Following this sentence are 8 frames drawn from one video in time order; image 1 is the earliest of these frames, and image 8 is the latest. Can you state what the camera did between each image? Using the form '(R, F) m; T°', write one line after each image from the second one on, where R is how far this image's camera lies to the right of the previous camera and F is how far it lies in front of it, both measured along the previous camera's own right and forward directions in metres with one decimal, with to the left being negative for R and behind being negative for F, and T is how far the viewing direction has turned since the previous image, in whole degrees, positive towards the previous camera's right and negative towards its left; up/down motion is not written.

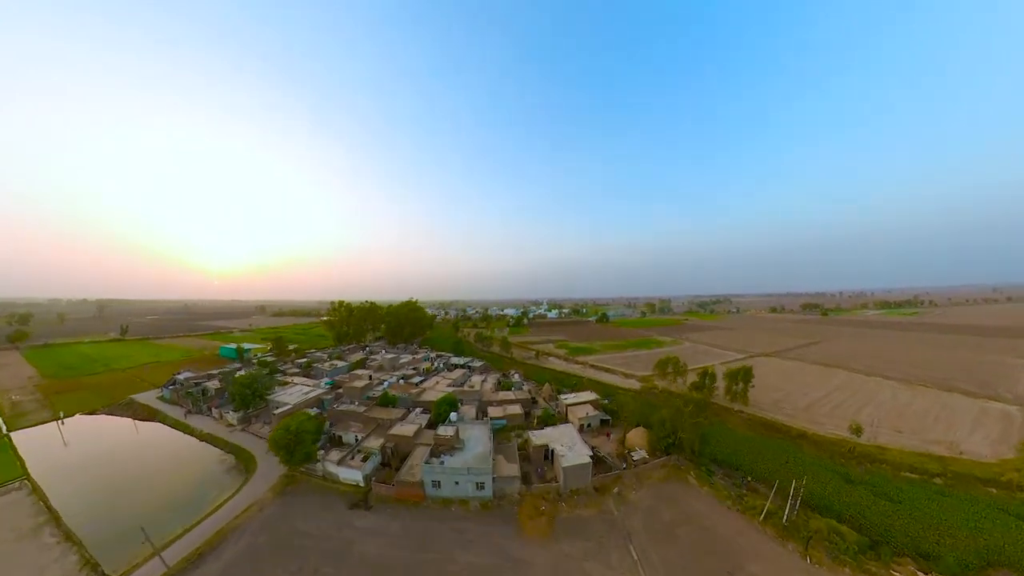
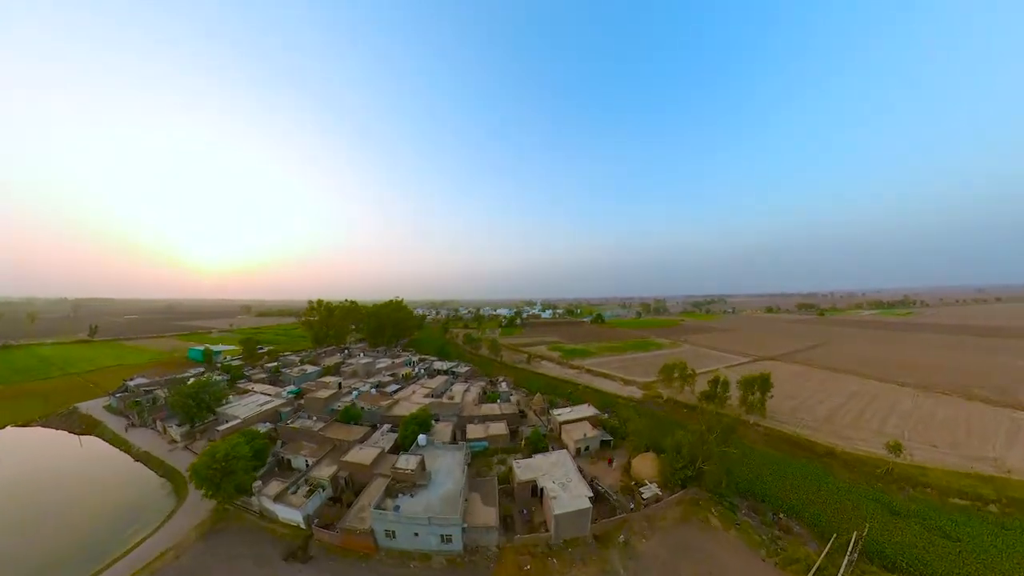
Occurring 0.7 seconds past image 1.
(+0.8, +4.0) m; +1°
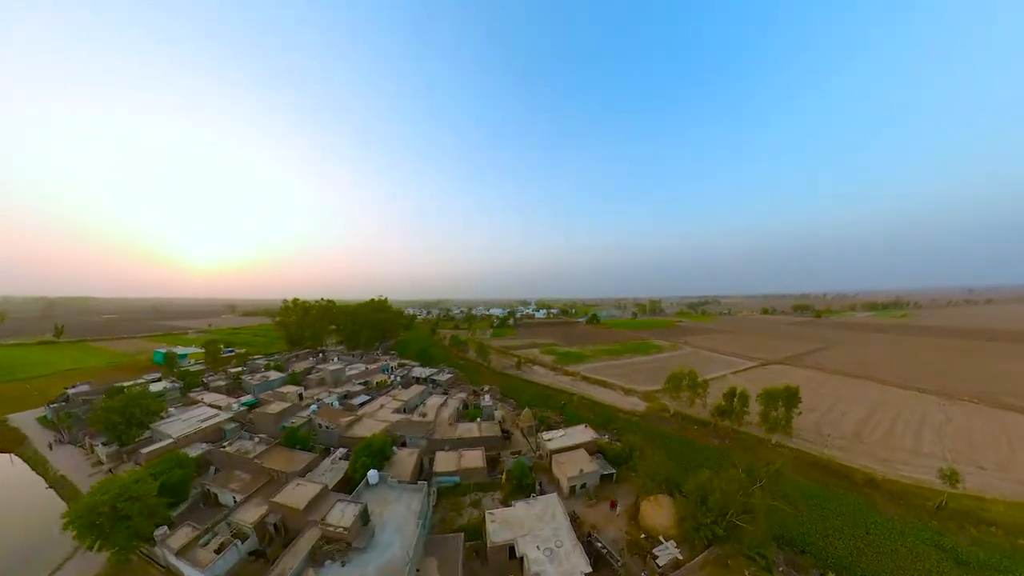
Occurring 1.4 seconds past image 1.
(+0.9, +4.0) m; +1°
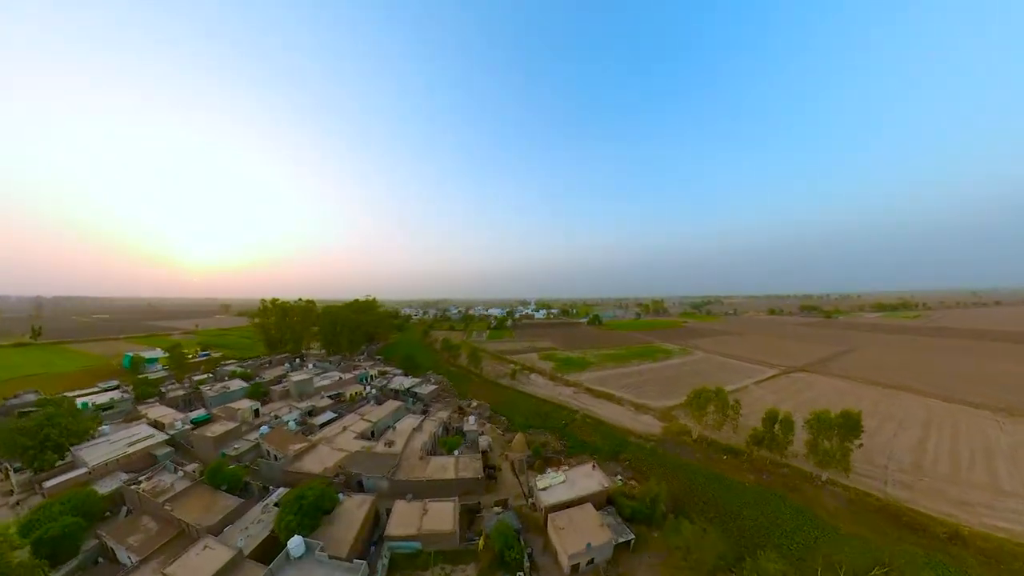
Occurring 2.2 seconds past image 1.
(+0.7, +4.4) m; 0°
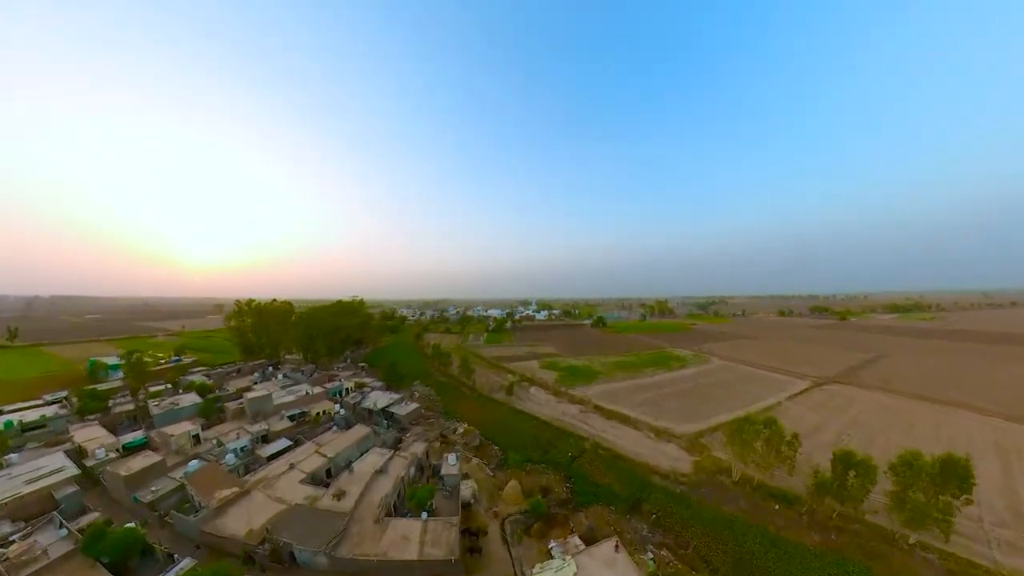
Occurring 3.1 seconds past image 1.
(+0.5, +4.6) m; 0°
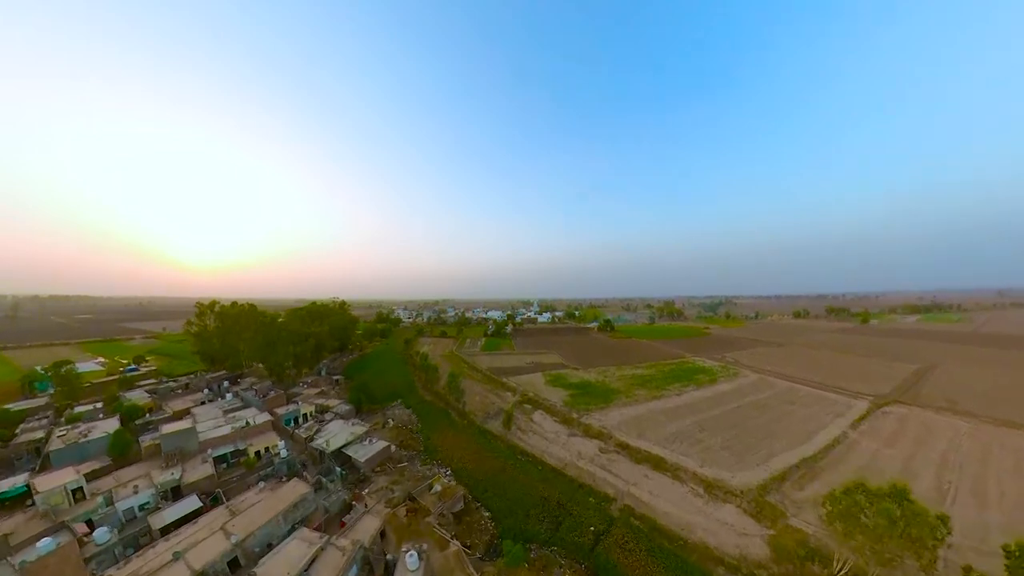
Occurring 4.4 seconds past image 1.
(+0.2, +6.1) m; 0°
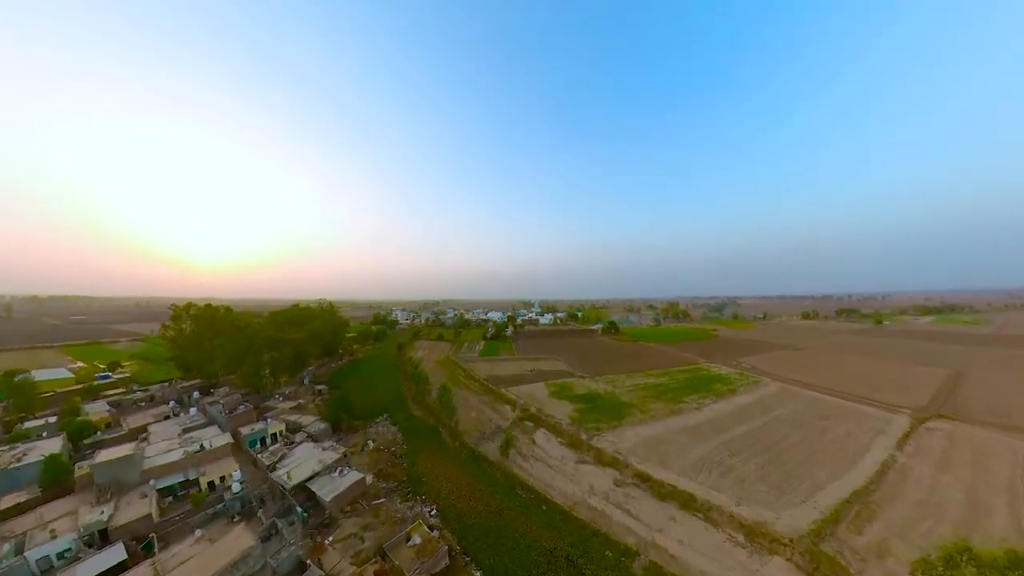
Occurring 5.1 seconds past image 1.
(+0.2, +3.1) m; 0°
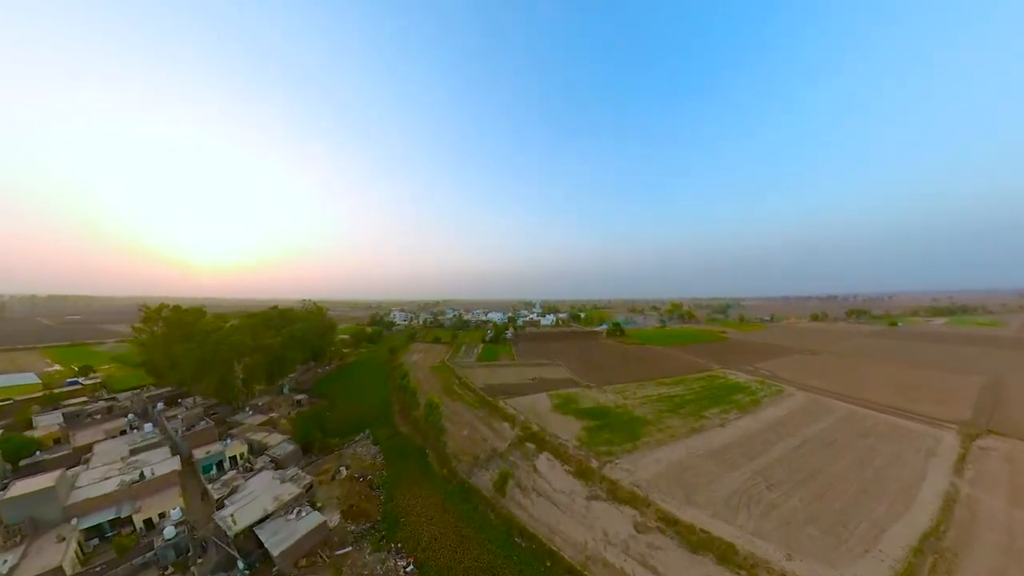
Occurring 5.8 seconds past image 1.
(+0.2, +3.0) m; 0°
